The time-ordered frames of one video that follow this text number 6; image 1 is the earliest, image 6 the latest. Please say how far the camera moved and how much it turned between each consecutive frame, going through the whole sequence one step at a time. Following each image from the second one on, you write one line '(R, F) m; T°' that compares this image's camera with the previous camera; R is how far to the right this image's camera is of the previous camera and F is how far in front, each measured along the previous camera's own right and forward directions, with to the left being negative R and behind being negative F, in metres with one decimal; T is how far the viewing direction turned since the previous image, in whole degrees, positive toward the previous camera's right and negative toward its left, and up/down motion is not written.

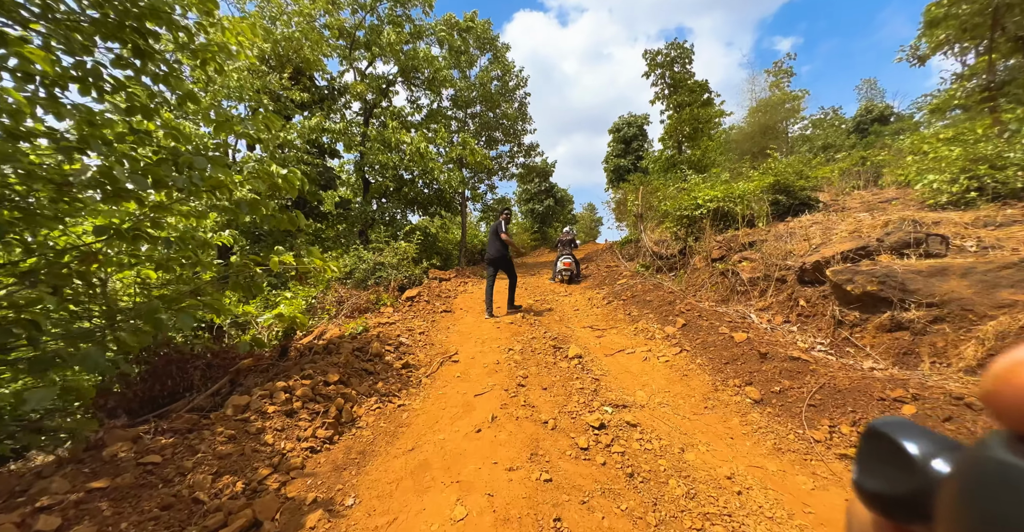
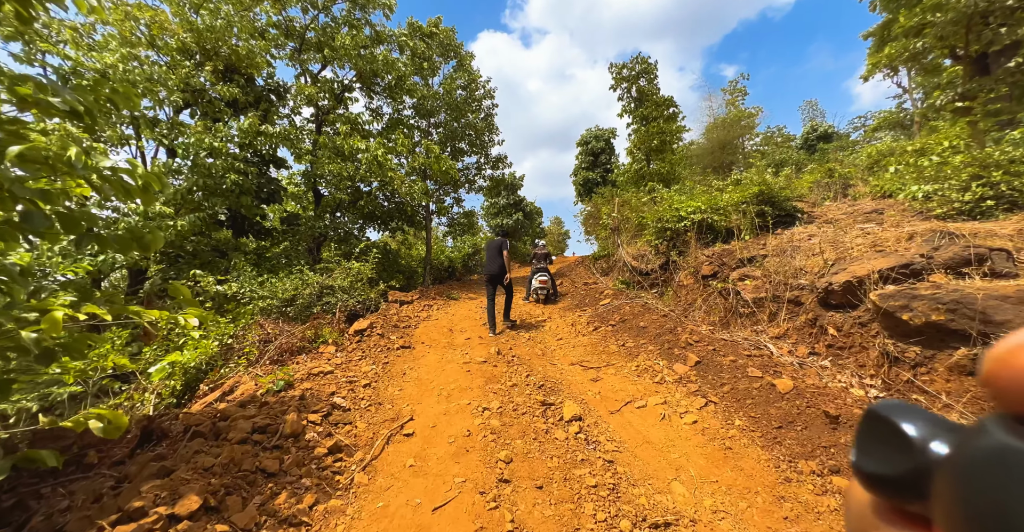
(0.0, +0.9) m; +5°
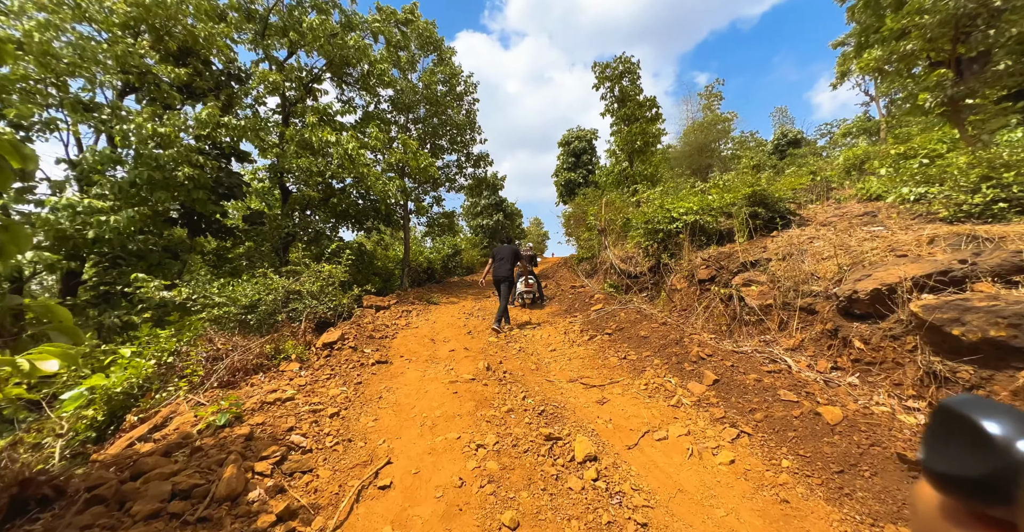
(-0.1, +0.5) m; +3°
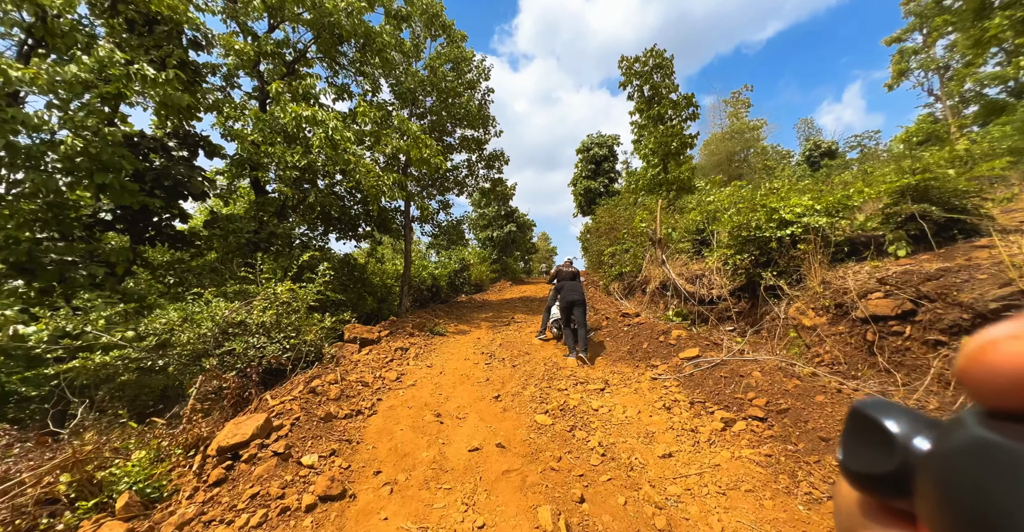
(-0.5, +2.3) m; -1°
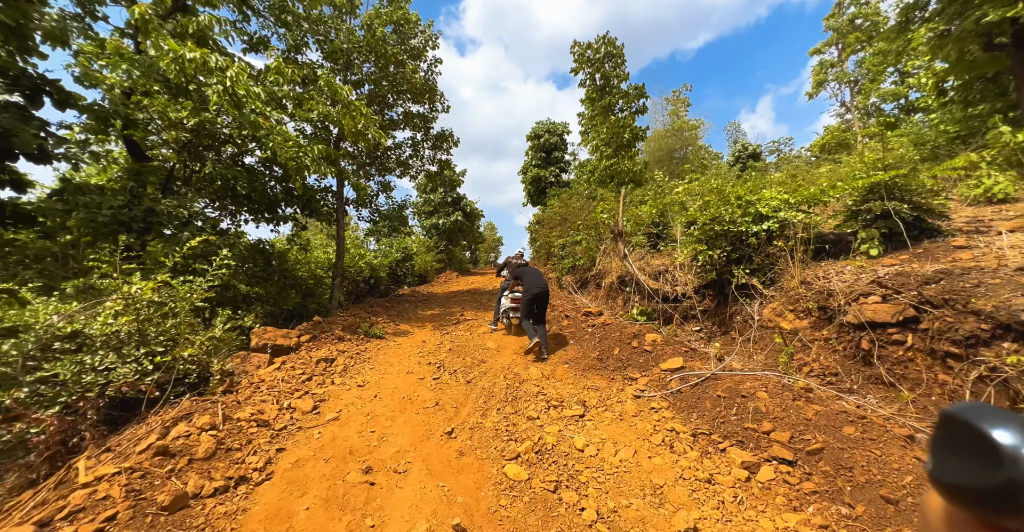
(-0.1, +0.9) m; +9°
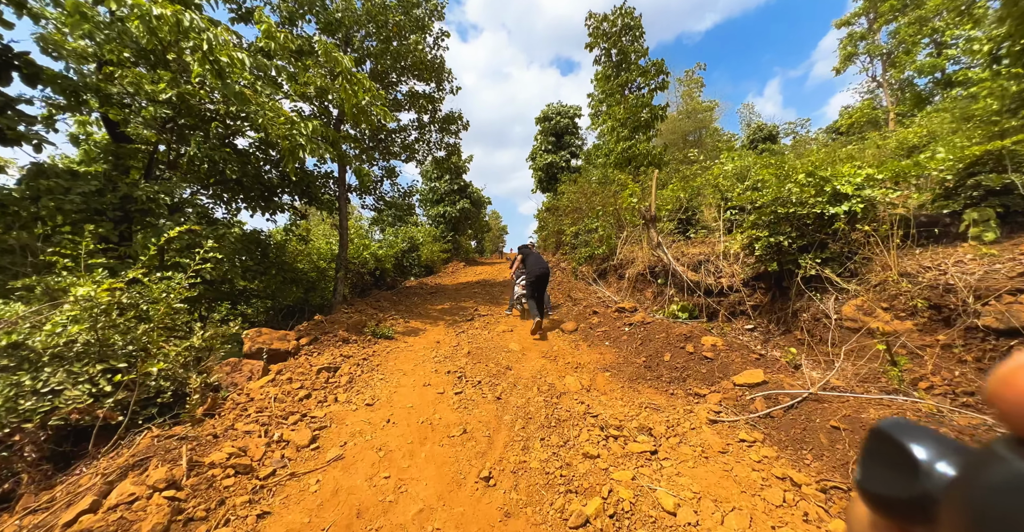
(-0.3, +0.7) m; -1°
